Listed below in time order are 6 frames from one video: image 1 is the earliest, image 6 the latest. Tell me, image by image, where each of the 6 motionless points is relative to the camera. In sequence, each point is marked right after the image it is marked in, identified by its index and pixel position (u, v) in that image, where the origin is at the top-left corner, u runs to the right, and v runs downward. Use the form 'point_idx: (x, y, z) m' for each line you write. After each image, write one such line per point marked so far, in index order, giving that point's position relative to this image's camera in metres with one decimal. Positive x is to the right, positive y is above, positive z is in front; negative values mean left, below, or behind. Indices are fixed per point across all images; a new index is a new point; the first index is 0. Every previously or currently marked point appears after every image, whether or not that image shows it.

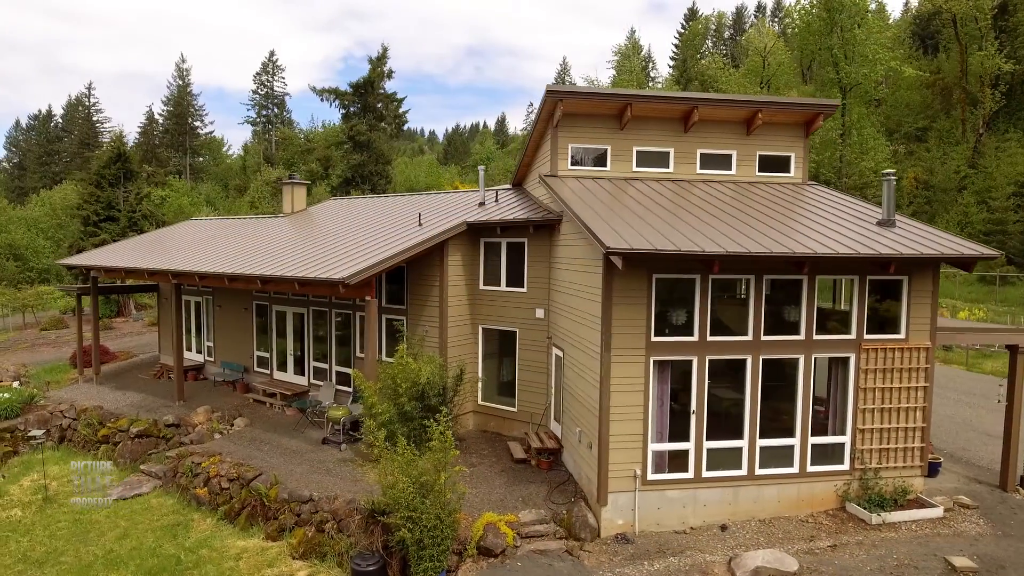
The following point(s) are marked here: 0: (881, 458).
0: (+5.5, -2.5, +9.6) m
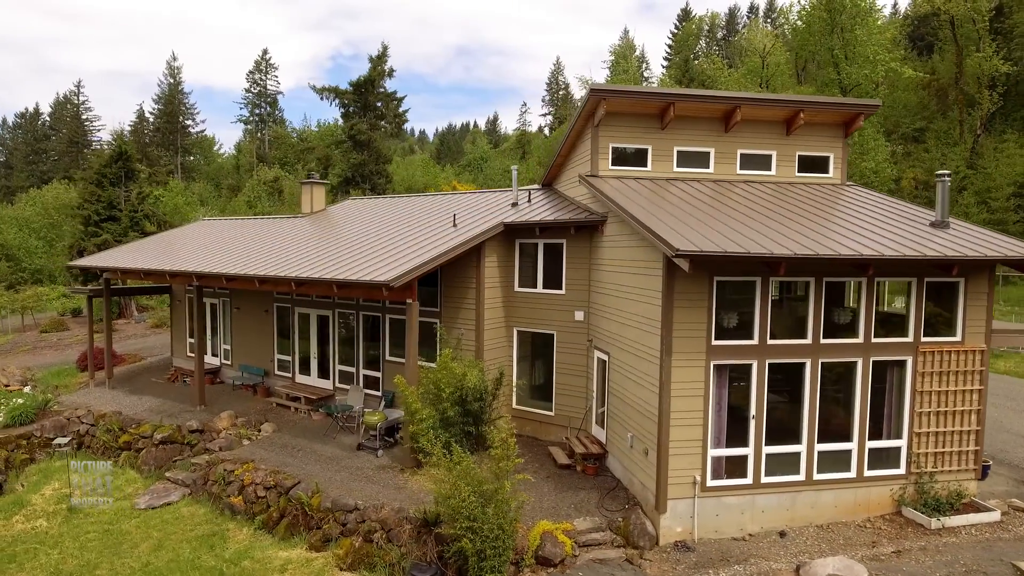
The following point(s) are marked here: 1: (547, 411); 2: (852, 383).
0: (+6.3, -2.6, +9.6) m
1: (+0.7, -2.4, +12.4) m
2: (+4.9, -1.4, +9.3) m
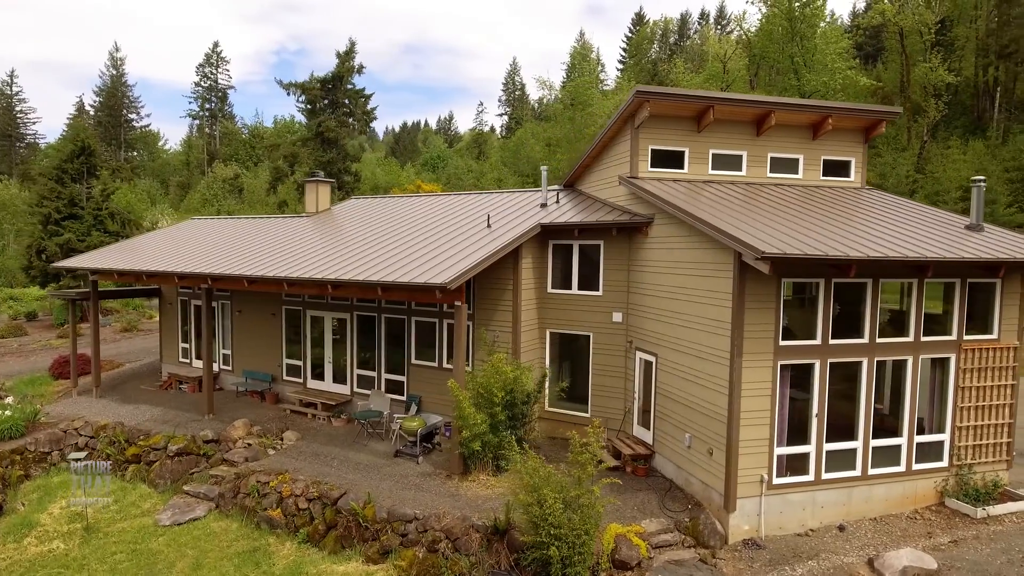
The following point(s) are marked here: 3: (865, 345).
0: (+7.2, -2.6, +10.0) m
1: (+1.4, -2.4, +12.4) m
2: (+5.8, -1.4, +9.6) m
3: (+5.1, -0.8, +9.3) m
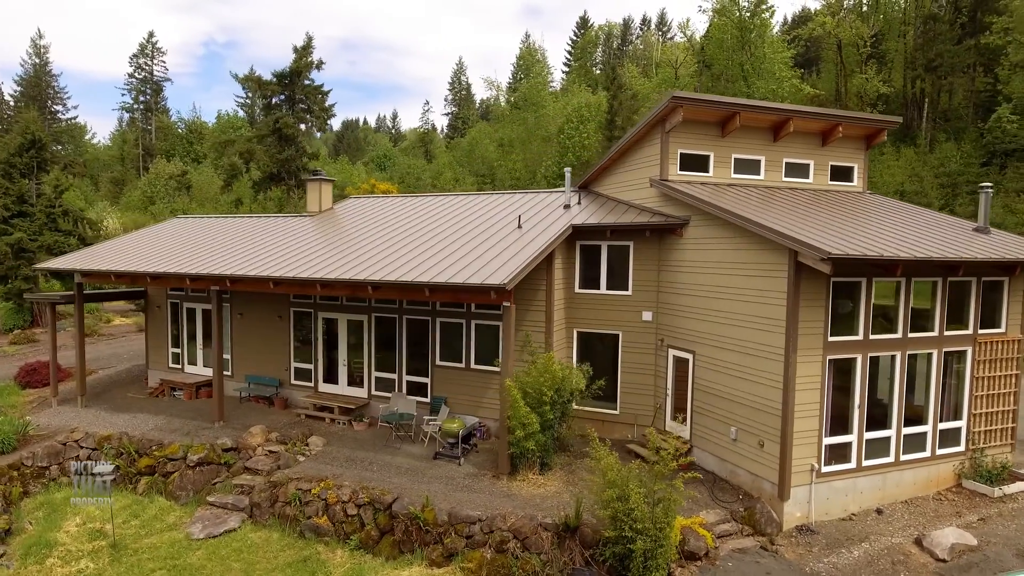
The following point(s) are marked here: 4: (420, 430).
0: (+8.0, -2.5, +10.9) m
1: (+1.9, -2.4, +12.6) m
2: (+6.7, -1.3, +10.4) m
3: (+6.0, -0.8, +10.0) m
4: (-1.8, -2.8, +12.9) m
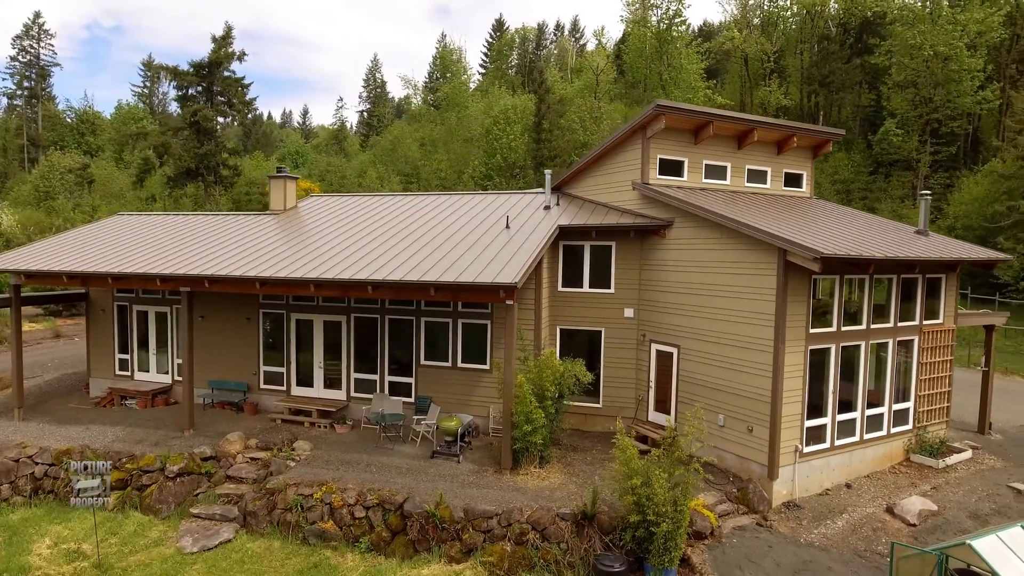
0: (+7.9, -2.5, +12.3) m
1: (+1.7, -2.4, +13.1) m
2: (+6.7, -1.3, +11.6) m
3: (+6.0, -0.7, +11.1) m
4: (-2.1, -2.8, +12.8) m
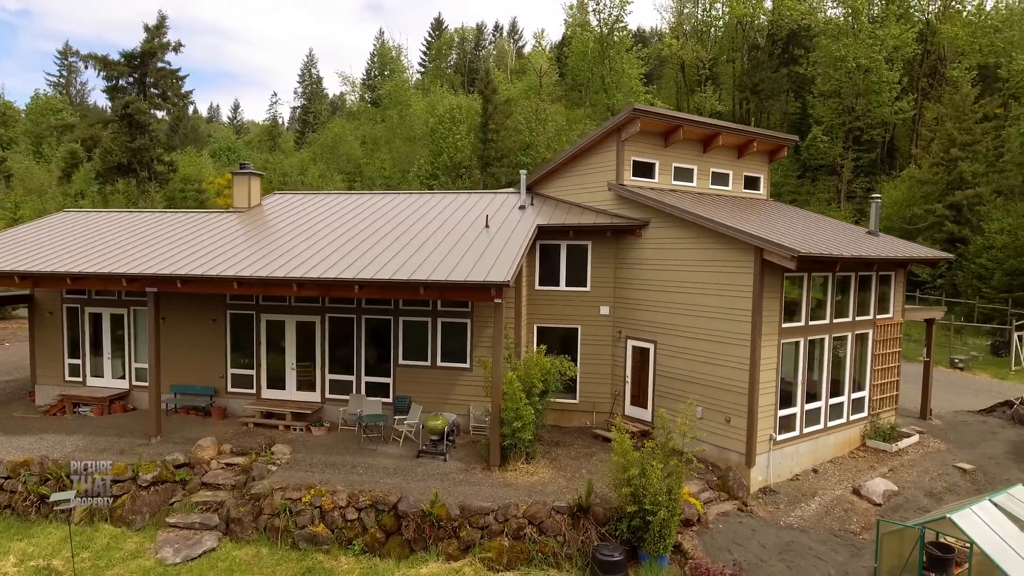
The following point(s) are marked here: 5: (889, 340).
0: (+7.5, -2.4, +13.2) m
1: (+1.2, -2.3, +13.4) m
2: (+6.3, -1.2, +12.4) m
3: (+5.8, -0.7, +11.8) m
4: (-2.5, -2.8, +12.7) m
5: (+7.7, -1.0, +13.2) m
